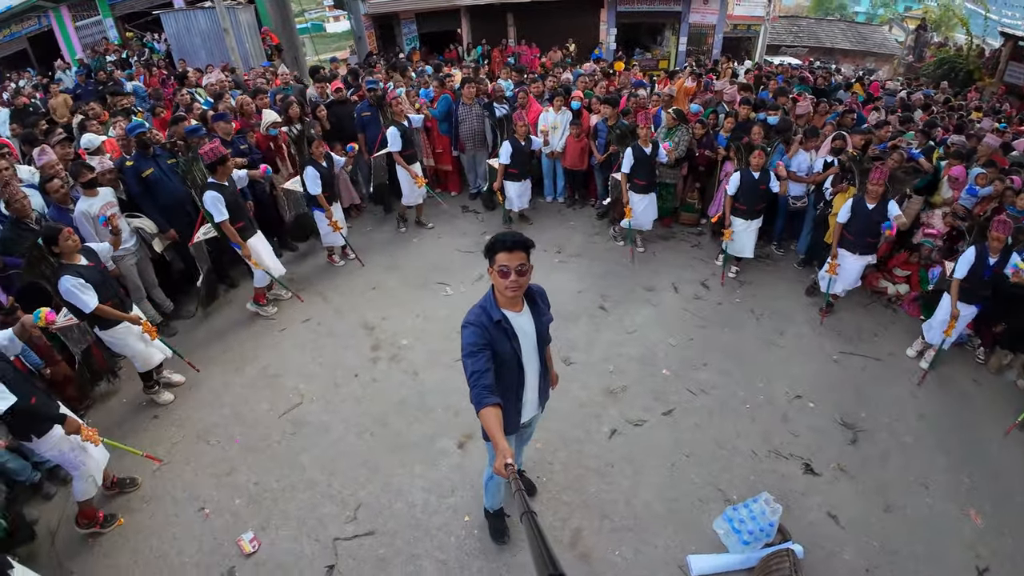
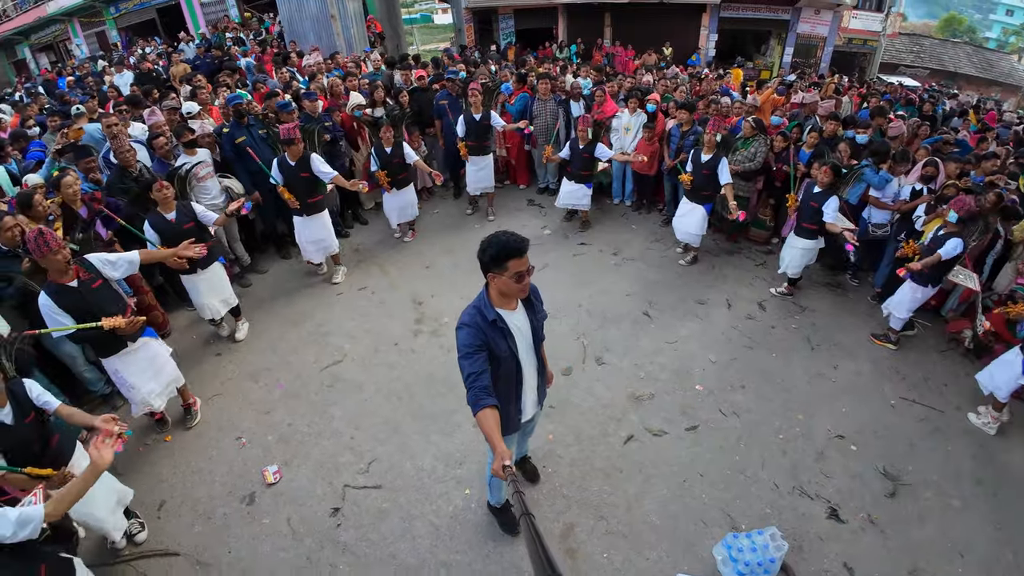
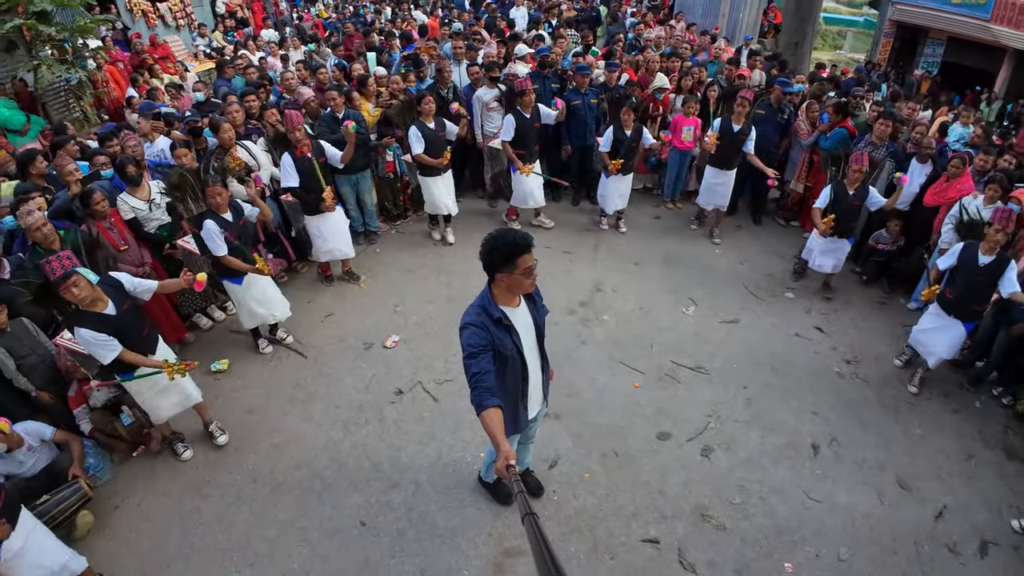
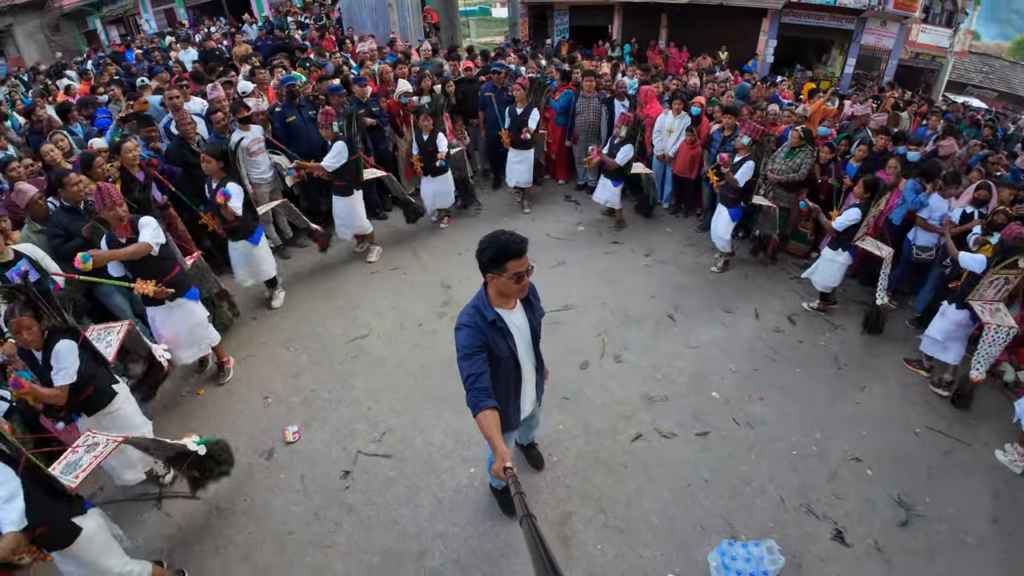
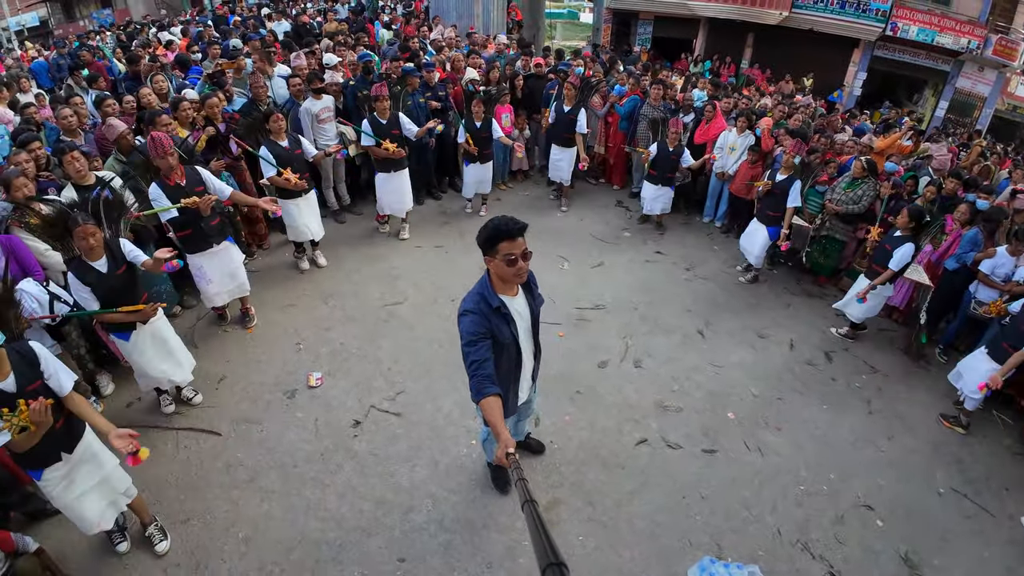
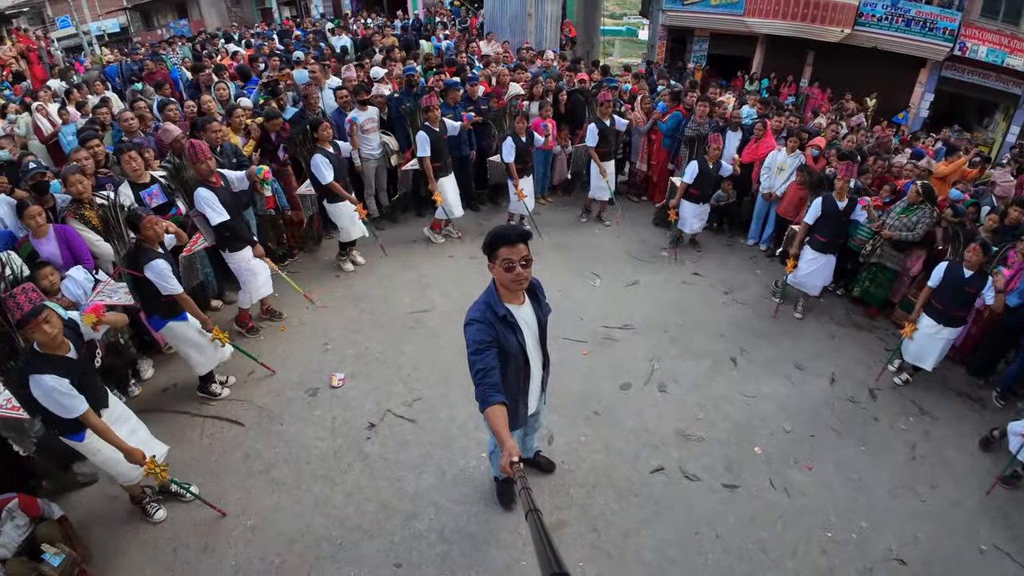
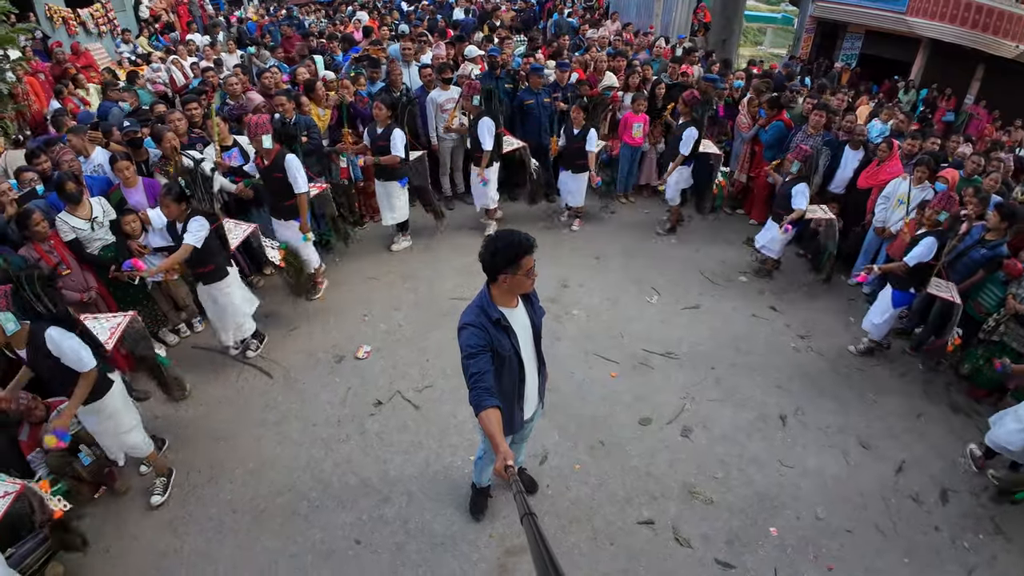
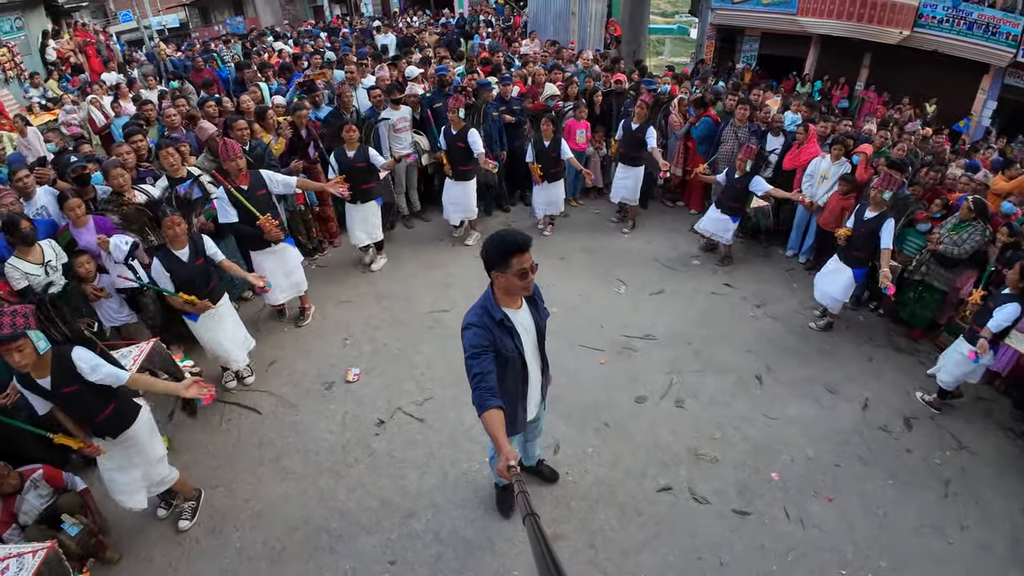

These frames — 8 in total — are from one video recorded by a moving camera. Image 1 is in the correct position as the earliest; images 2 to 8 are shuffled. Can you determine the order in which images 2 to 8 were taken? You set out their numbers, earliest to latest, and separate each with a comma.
2, 4, 5, 6, 8, 7, 3
